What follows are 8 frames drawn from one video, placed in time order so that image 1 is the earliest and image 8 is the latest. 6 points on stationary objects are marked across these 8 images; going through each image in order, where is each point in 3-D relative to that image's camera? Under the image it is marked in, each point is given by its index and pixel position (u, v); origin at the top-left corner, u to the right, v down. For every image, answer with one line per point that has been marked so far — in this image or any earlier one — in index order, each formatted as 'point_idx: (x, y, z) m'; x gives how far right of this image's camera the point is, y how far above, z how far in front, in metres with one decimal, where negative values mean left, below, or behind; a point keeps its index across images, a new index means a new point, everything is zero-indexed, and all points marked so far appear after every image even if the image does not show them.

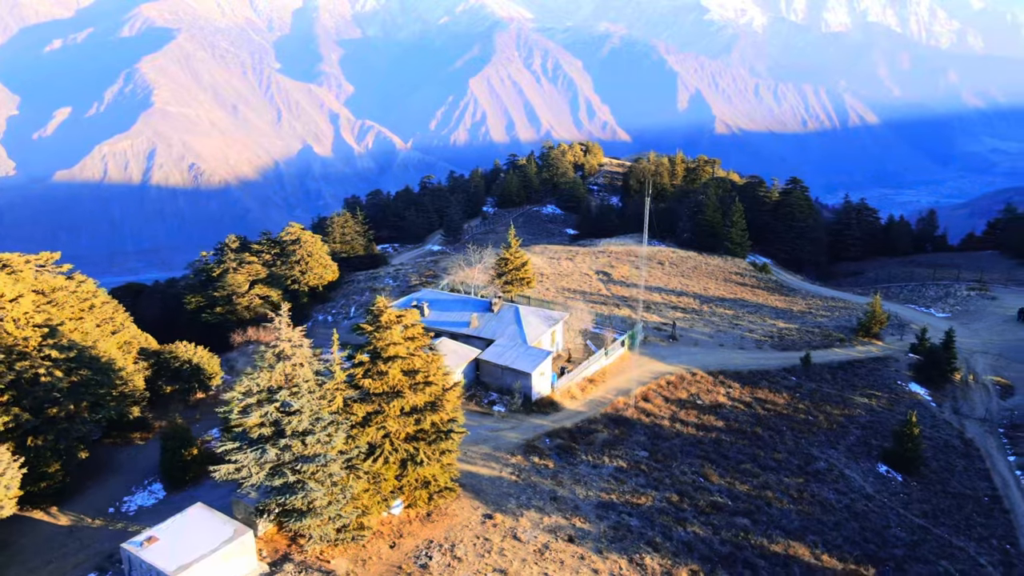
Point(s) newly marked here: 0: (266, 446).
0: (-6.0, -3.9, +18.2) m
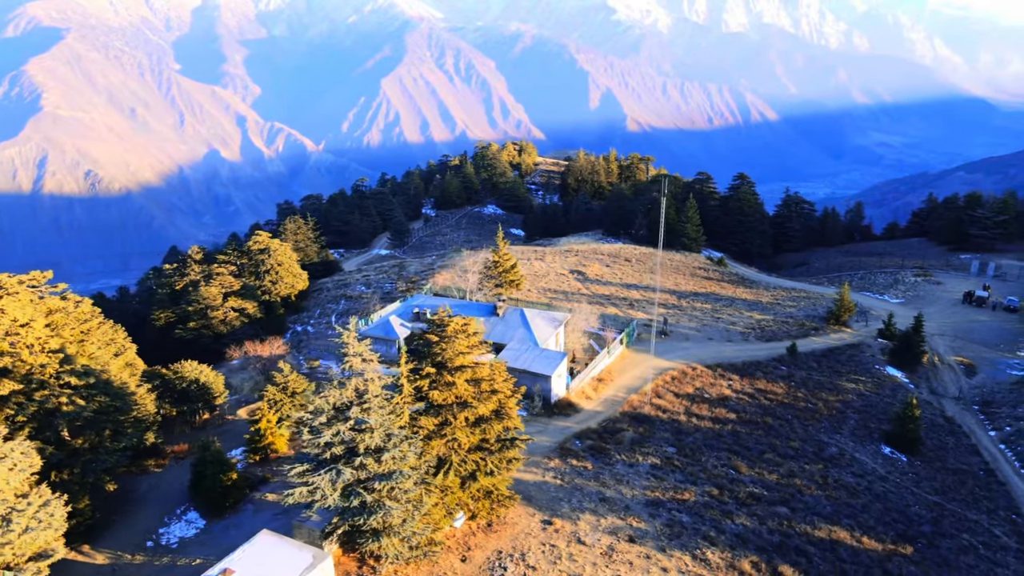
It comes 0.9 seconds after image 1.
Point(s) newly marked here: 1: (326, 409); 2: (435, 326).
0: (-4.0, -4.2, +17.4) m
1: (-4.3, -2.8, +17.6) m
2: (-1.9, -1.0, +19.4) m
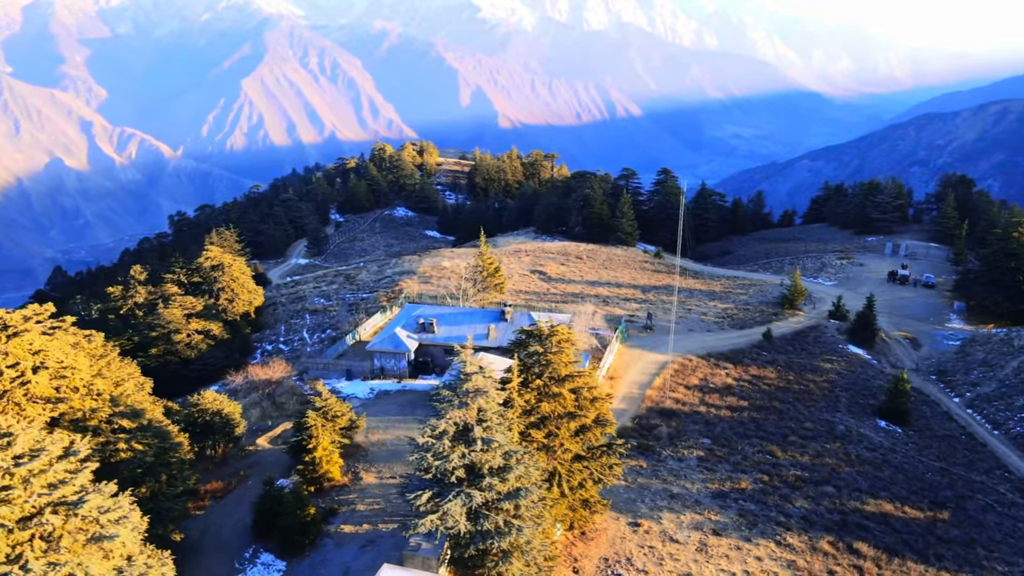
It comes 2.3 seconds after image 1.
0: (-0.9, -4.6, +16.7) m
1: (-1.4, -3.2, +16.9) m
2: (+0.6, -1.2, +18.9) m
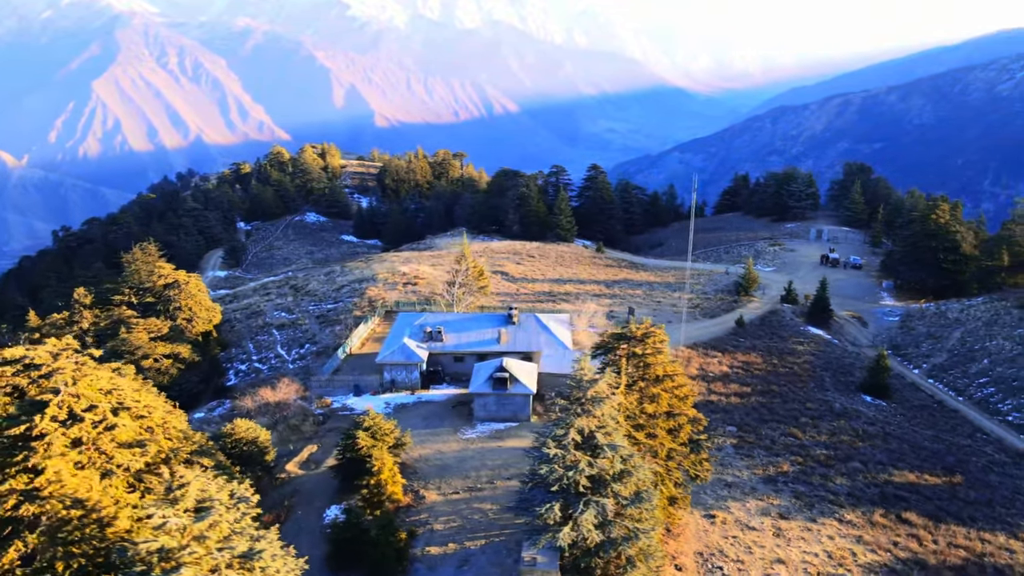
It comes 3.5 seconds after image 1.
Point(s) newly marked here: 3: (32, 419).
0: (+2.0, -4.7, +16.5) m
1: (+1.4, -3.4, +16.5) m
2: (+3.0, -1.3, +18.9) m
3: (-9.3, -2.6, +14.6) m
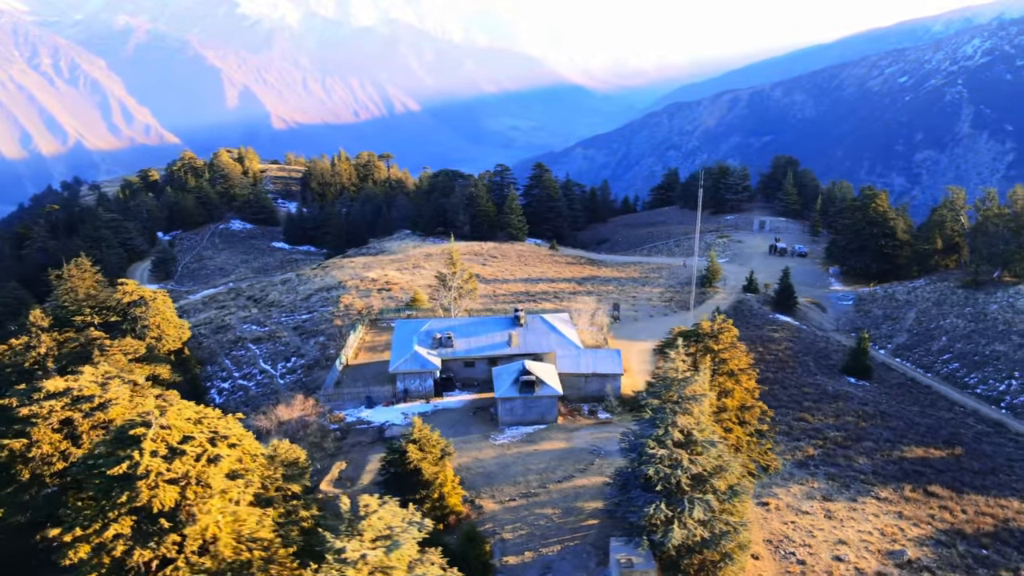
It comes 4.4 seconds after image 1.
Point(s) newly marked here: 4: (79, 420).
0: (+4.3, -4.7, +16.6) m
1: (+3.7, -3.4, +16.6) m
2: (+4.9, -1.2, +19.1) m
3: (-6.8, -3.0, +13.4) m
4: (-9.7, -3.0, +16.7) m
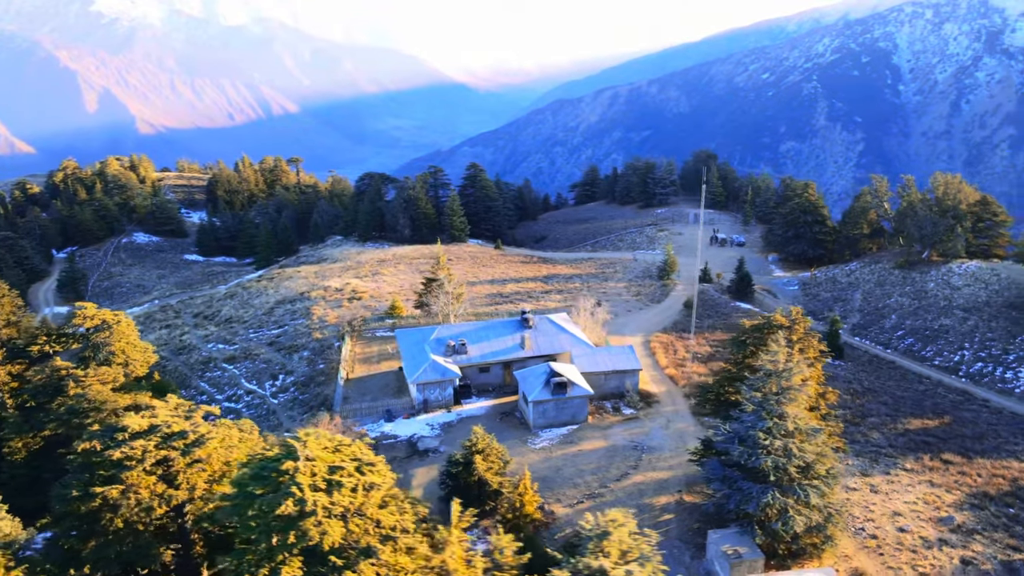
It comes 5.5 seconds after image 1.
0: (+7.0, -4.5, +17.2) m
1: (+6.3, -3.2, +17.2) m
2: (+7.0, -1.0, +19.8) m
3: (-3.6, -3.4, +12.5) m
4: (-7.0, -3.5, +15.3) m
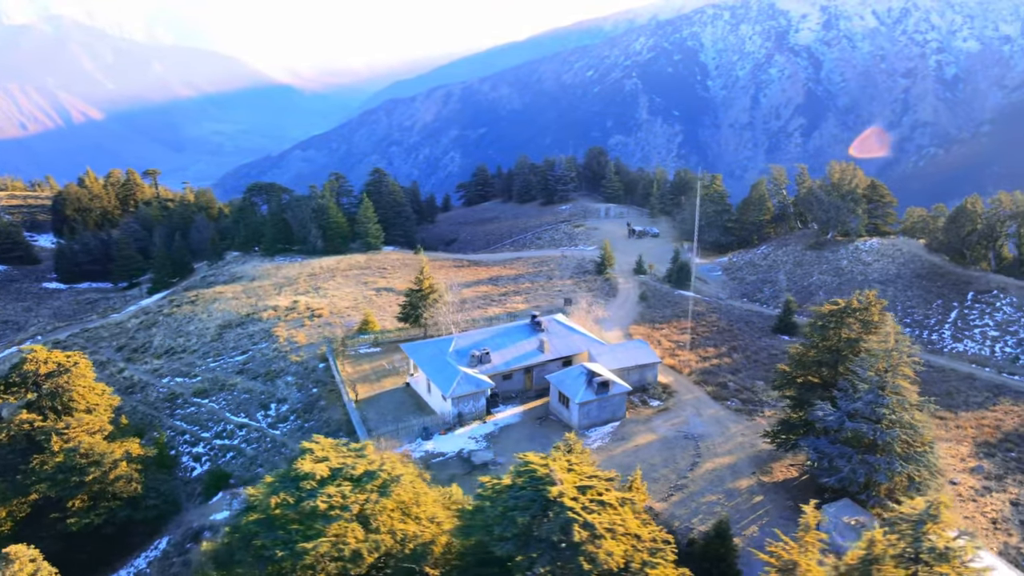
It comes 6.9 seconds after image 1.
0: (+10.6, -4.1, +19.0) m
1: (+9.8, -2.9, +18.7) m
2: (+9.9, -0.6, +21.4) m
3: (+1.1, -3.7, +12.1) m
4: (-2.7, -4.1, +14.2) m
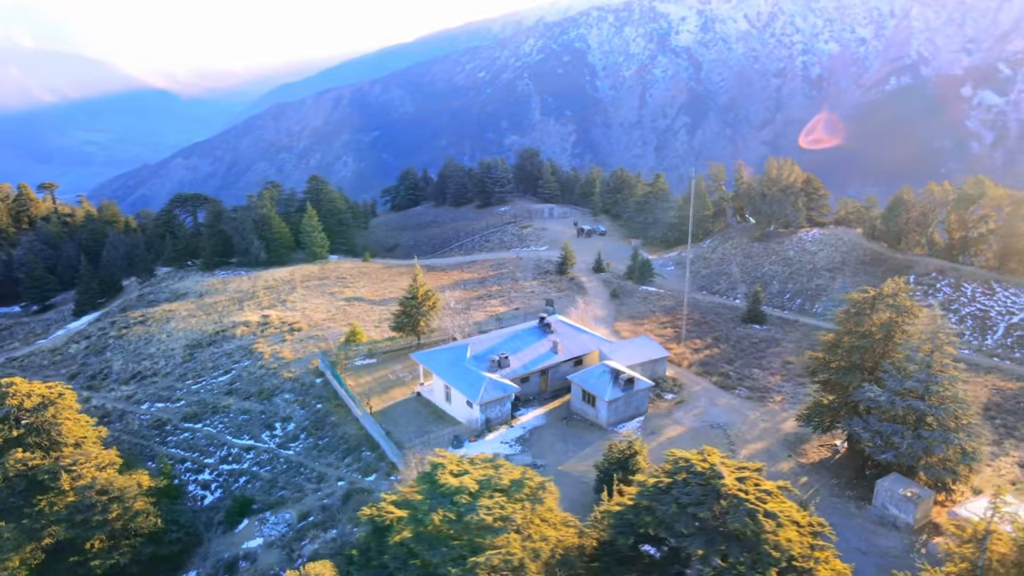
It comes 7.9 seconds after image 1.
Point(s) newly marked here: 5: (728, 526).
0: (+12.7, -3.7, +20.6) m
1: (+12.0, -2.5, +20.3) m
2: (+11.5, -0.3, +23.0) m
3: (+4.2, -3.7, +12.6) m
4: (+0.2, -4.3, +14.2) m
5: (+3.6, -4.1, +12.6) m
